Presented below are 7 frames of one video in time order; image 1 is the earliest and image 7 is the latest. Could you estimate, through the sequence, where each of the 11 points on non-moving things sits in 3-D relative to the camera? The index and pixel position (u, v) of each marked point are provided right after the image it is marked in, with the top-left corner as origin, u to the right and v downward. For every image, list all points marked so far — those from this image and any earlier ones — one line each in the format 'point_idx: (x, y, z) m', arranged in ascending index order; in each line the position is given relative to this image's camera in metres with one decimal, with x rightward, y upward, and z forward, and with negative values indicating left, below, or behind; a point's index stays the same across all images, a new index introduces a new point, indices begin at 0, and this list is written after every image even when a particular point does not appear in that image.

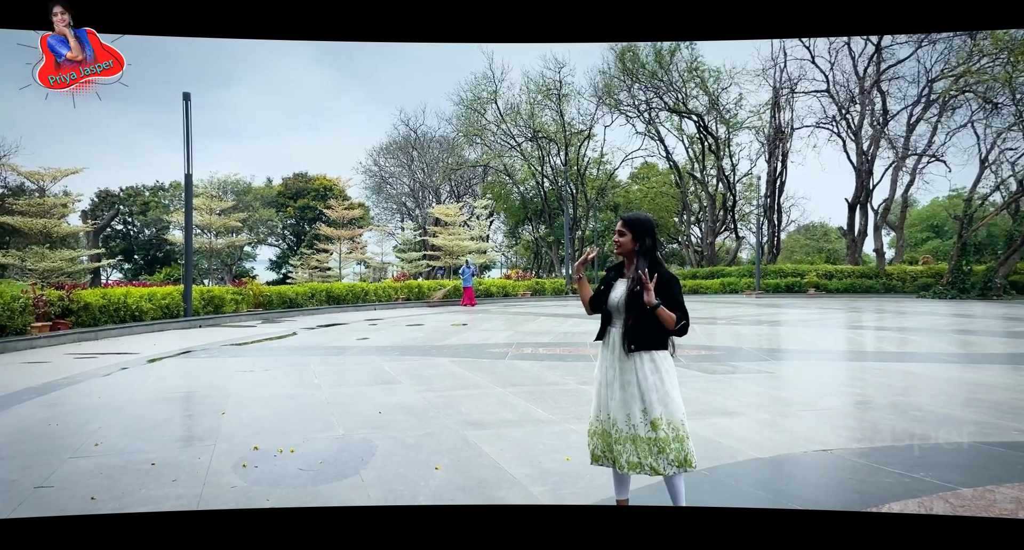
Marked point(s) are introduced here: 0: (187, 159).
0: (-5.2, +1.9, +8.4) m
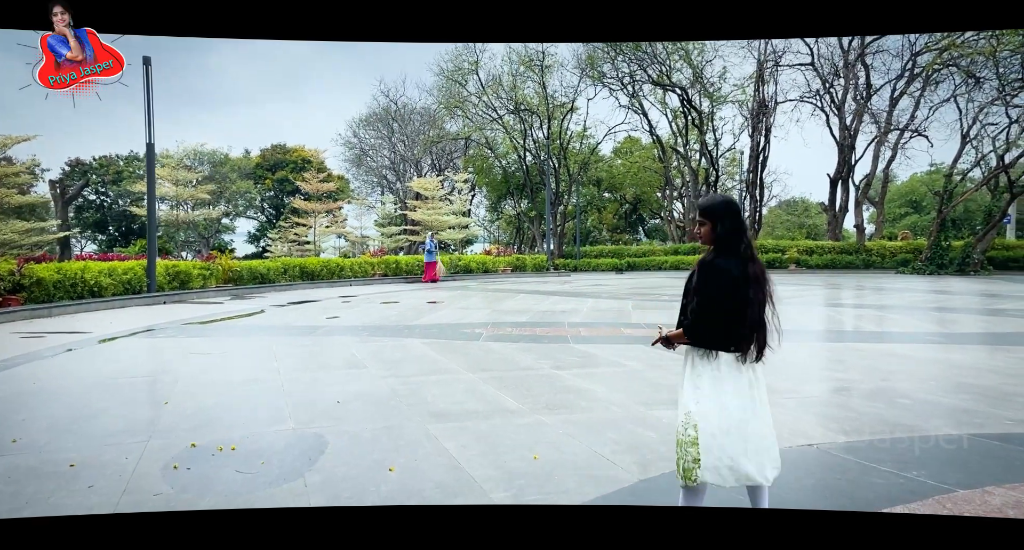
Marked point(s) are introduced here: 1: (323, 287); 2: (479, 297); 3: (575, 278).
0: (-5.6, +2.2, +7.9) m
1: (-4.2, -0.3, +11.4) m
2: (-0.6, -0.4, +8.9) m
3: (+1.8, -0.1, +15.5) m
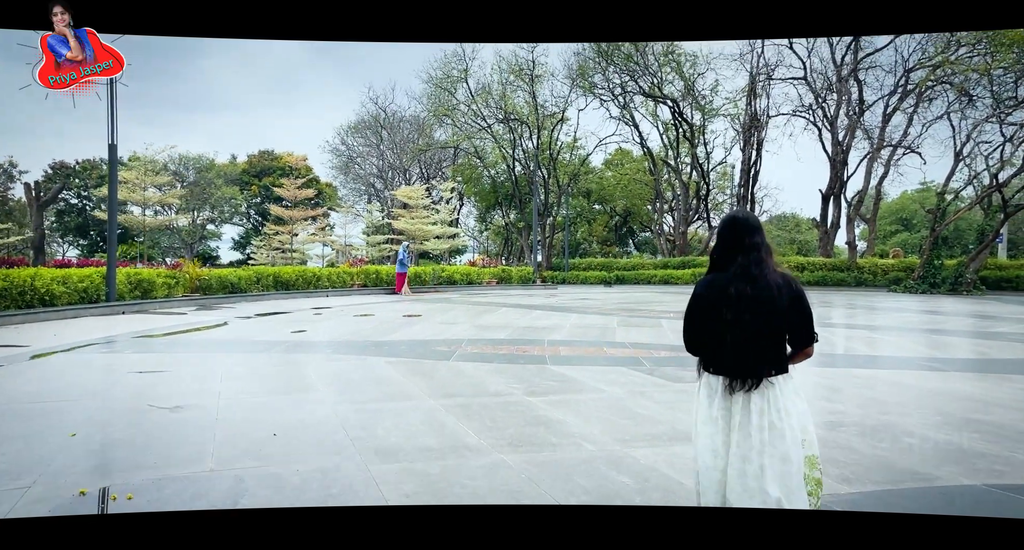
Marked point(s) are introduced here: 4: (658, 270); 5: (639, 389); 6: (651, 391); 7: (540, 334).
0: (-5.8, +2.1, +7.5) m
1: (-4.6, -0.5, +11.0) m
2: (-0.8, -0.6, +8.6) m
3: (+1.4, -0.5, +15.2) m
4: (+4.5, +0.2, +16.4) m
5: (+0.8, -0.8, +3.5) m
6: (+0.9, -0.8, +3.4) m
7: (+0.3, -0.7, +6.0) m
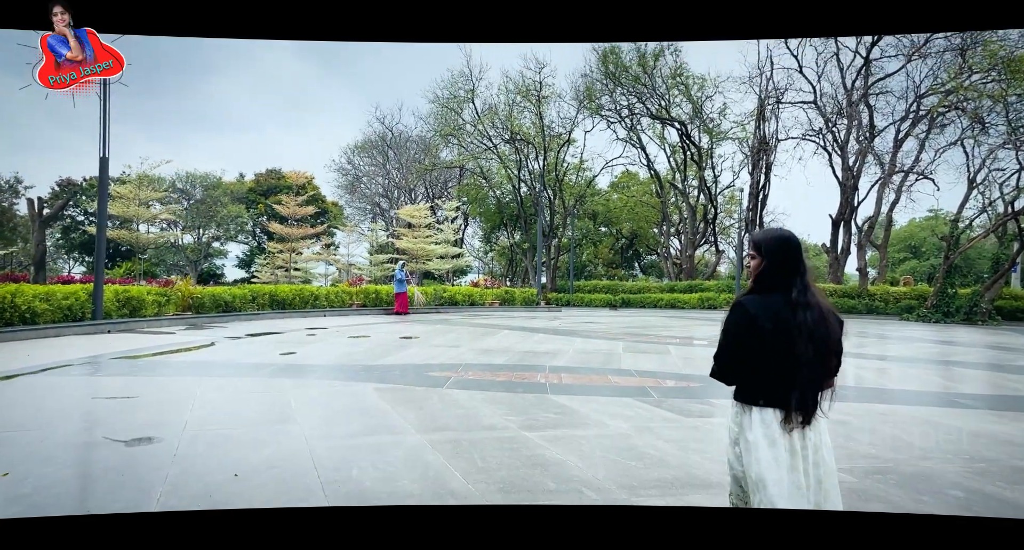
0: (-5.7, +1.9, +7.5) m
1: (-4.5, -0.9, +10.8) m
2: (-0.8, -0.9, +8.4) m
3: (+1.5, -1.1, +15.0) m
4: (+4.6, -0.5, +16.1) m
5: (+0.8, -0.9, +3.2) m
6: (+0.9, -0.9, +3.2) m
7: (+0.3, -0.9, +5.8) m
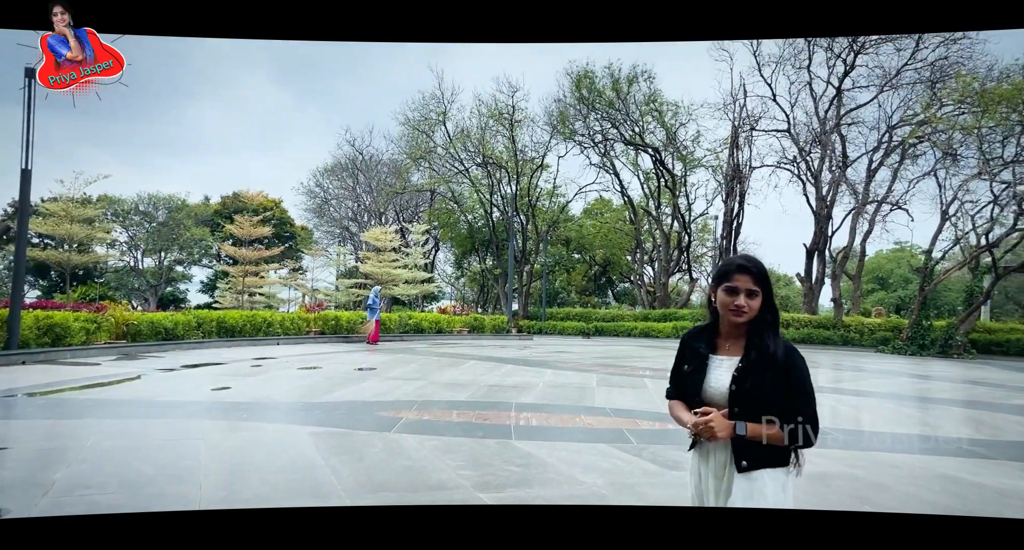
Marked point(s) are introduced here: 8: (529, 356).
0: (-6.1, +1.6, +6.8) m
1: (-5.1, -1.3, +10.0) m
2: (-1.3, -1.3, +7.8) m
3: (+0.7, -1.8, +14.5) m
4: (+3.8, -1.4, +15.8) m
5: (+0.6, -1.1, +2.8) m
6: (+0.7, -1.1, +2.7) m
7: (0.0, -1.2, +5.2) m
8: (+0.3, -1.4, +9.3) m
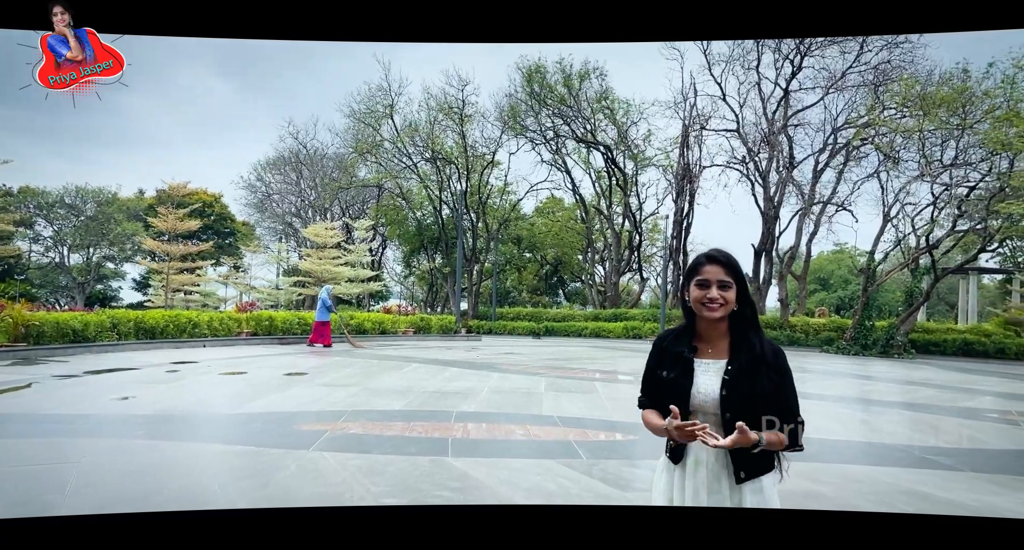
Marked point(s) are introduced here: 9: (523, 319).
0: (-6.7, +1.7, +5.8) m
1: (-6.0, -1.2, +9.1) m
2: (-2.1, -1.2, +7.2) m
3: (-0.7, -1.8, +14.1) m
4: (+2.3, -1.4, +15.7) m
5: (+0.3, -1.0, +2.4) m
6: (+0.4, -1.0, +2.4) m
7: (-0.6, -1.2, +4.8) m
8: (-0.6, -1.4, +8.8) m
9: (+0.4, -1.6, +19.3) m
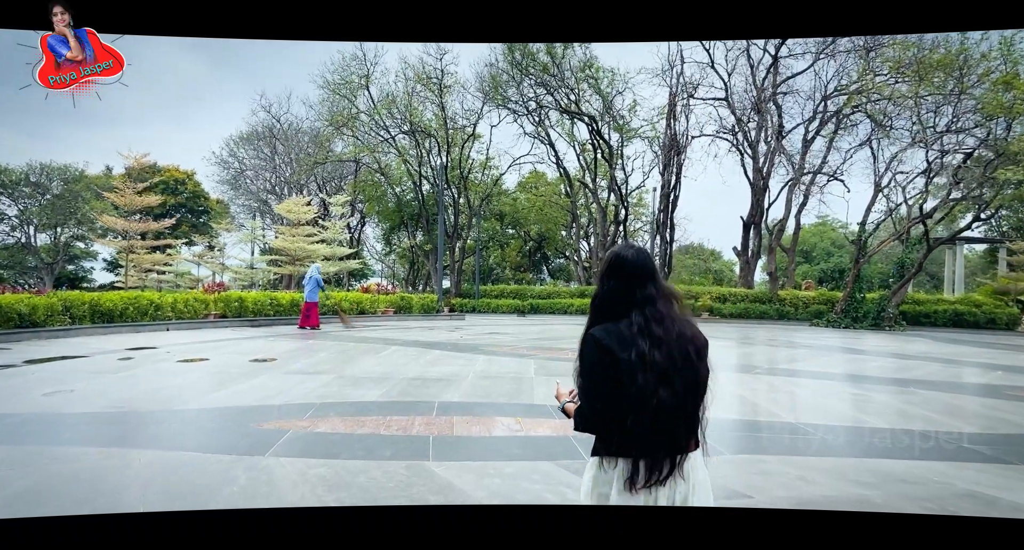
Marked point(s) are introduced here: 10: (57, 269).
0: (-6.9, +1.9, +5.1) m
1: (-6.3, -0.9, +8.6) m
2: (-2.2, -1.0, +6.8) m
3: (-1.1, -1.2, +13.7) m
4: (+1.8, -0.7, +15.4) m
5: (+0.3, -0.9, +2.1) m
6: (+0.3, -0.9, +2.0) m
7: (-0.7, -1.0, +4.4) m
8: (-0.8, -1.0, +8.5) m
9: (-0.2, -0.8, +18.9) m
10: (-6.4, +0.1, +7.2) m
